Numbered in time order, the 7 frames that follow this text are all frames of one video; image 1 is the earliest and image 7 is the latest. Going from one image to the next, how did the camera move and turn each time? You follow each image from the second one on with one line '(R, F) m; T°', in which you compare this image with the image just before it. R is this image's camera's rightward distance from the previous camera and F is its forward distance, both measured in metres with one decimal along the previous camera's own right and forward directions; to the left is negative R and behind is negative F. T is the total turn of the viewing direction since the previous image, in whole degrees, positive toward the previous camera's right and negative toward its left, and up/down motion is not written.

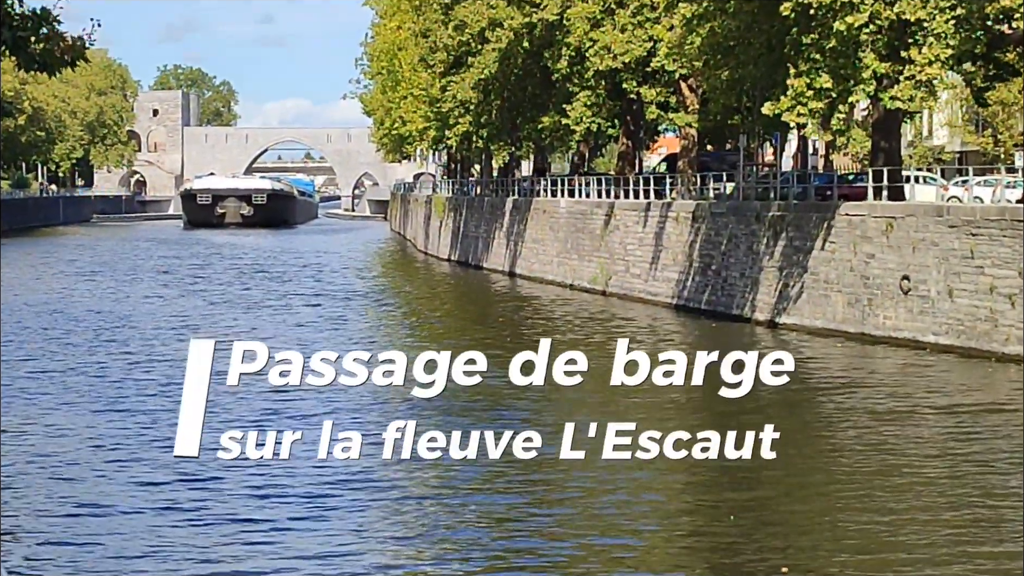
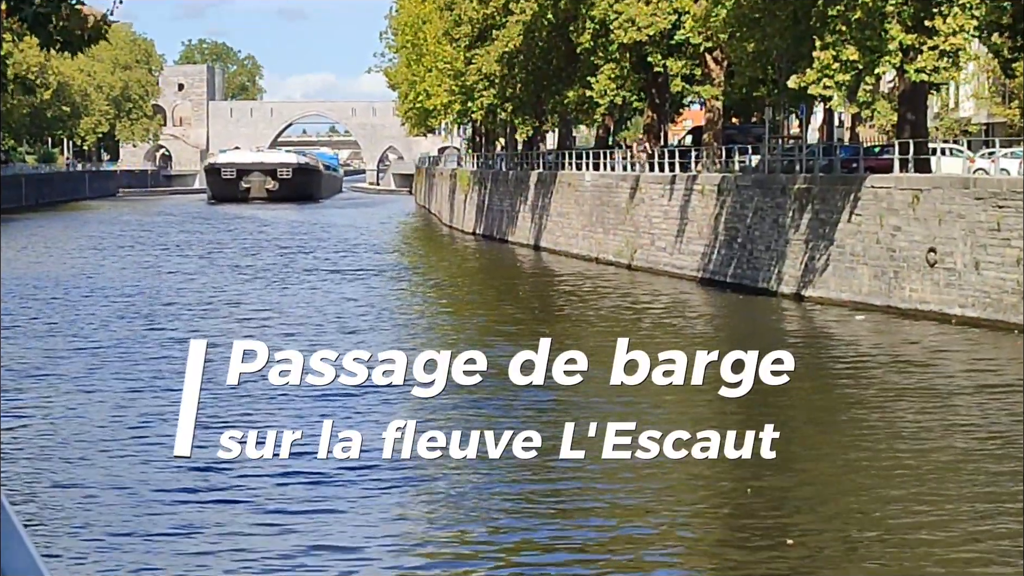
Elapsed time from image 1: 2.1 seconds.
(0.0, 0.0) m; -1°
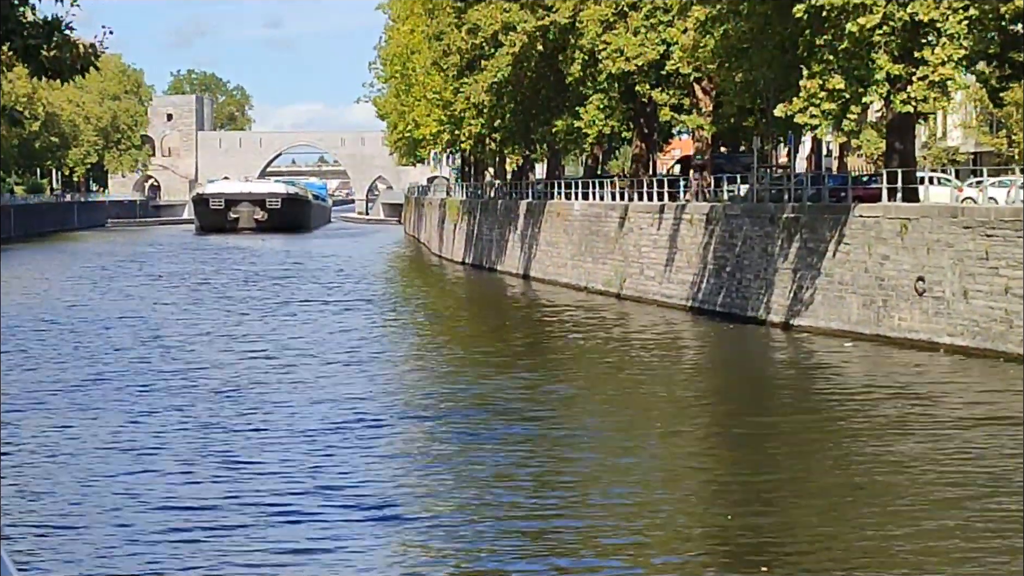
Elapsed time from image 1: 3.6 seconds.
(0.0, 0.0) m; 0°
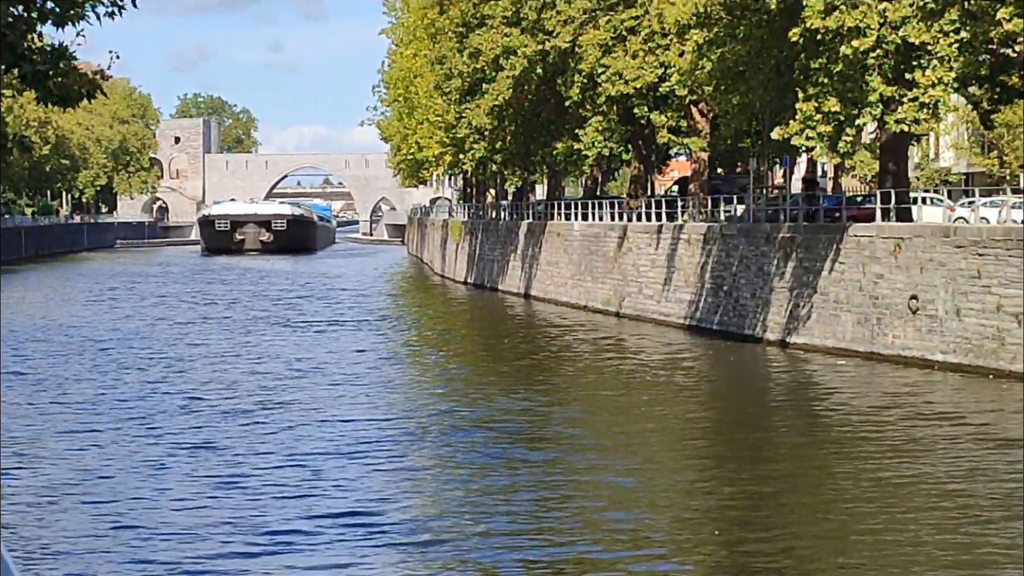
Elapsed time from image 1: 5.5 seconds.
(0.0, -0.5) m; 0°
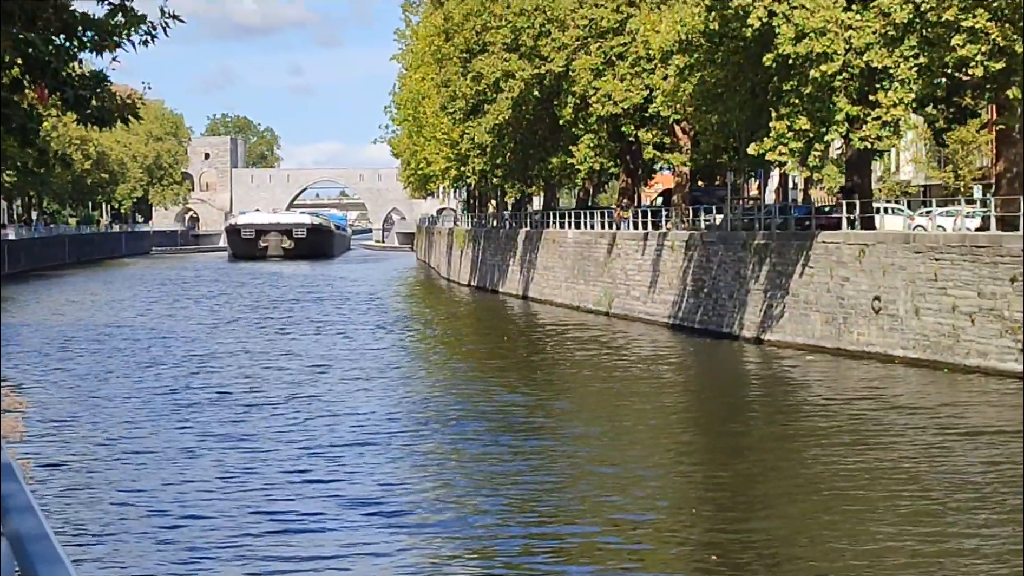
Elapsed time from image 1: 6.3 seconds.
(+0.1, -2.8) m; 0°
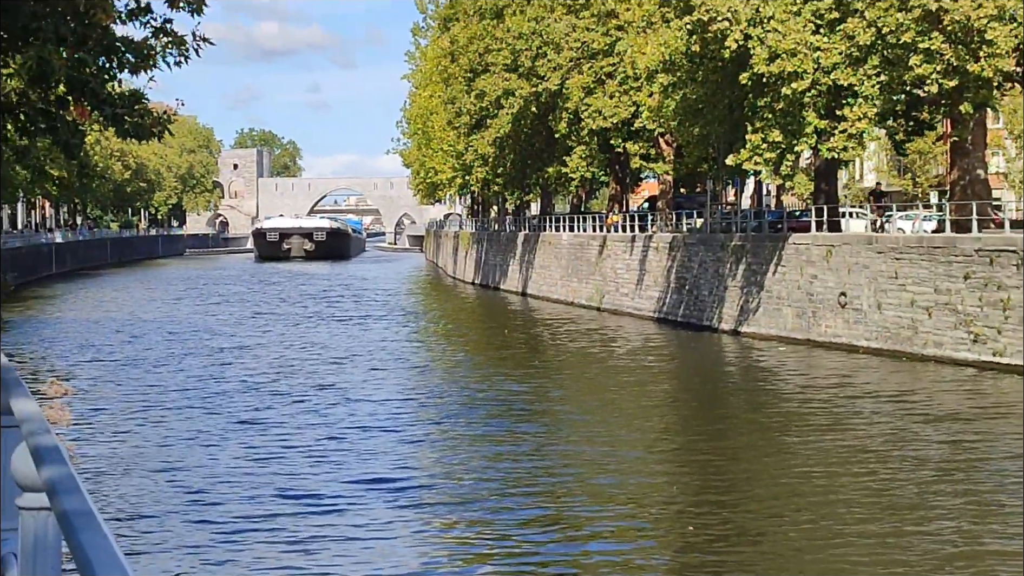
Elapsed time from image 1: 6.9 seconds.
(+0.1, -3.2) m; 0°
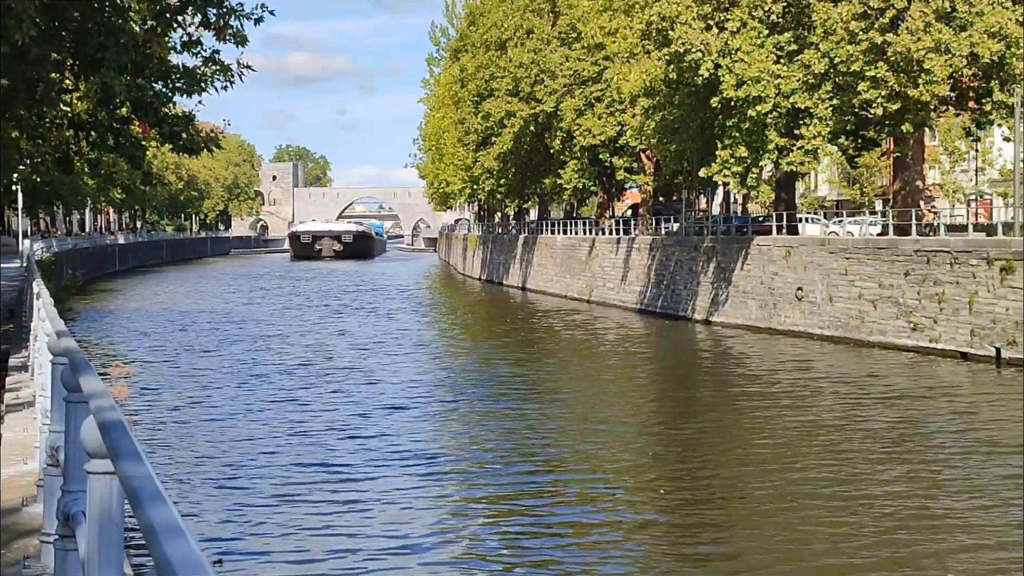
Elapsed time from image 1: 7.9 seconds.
(+0.3, -5.4) m; 0°
